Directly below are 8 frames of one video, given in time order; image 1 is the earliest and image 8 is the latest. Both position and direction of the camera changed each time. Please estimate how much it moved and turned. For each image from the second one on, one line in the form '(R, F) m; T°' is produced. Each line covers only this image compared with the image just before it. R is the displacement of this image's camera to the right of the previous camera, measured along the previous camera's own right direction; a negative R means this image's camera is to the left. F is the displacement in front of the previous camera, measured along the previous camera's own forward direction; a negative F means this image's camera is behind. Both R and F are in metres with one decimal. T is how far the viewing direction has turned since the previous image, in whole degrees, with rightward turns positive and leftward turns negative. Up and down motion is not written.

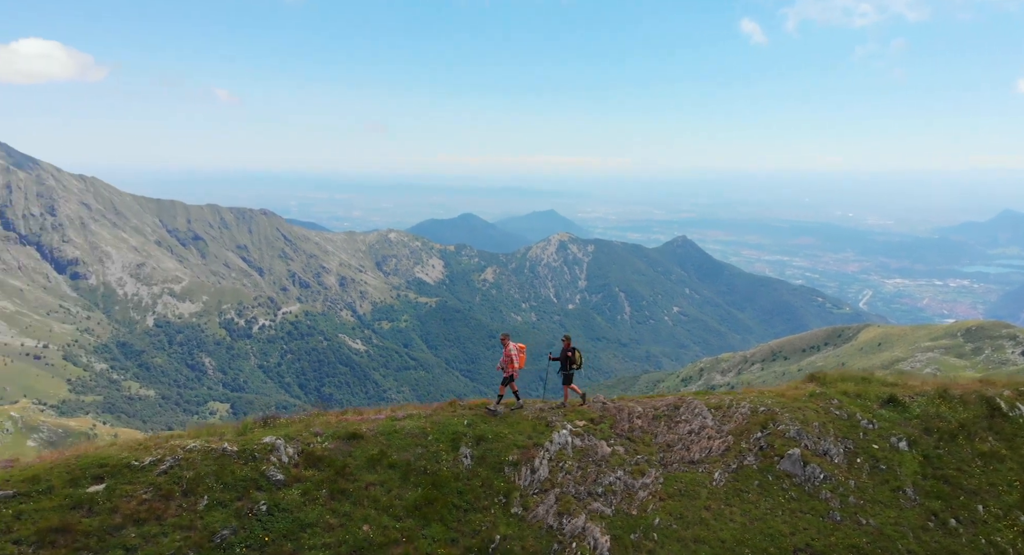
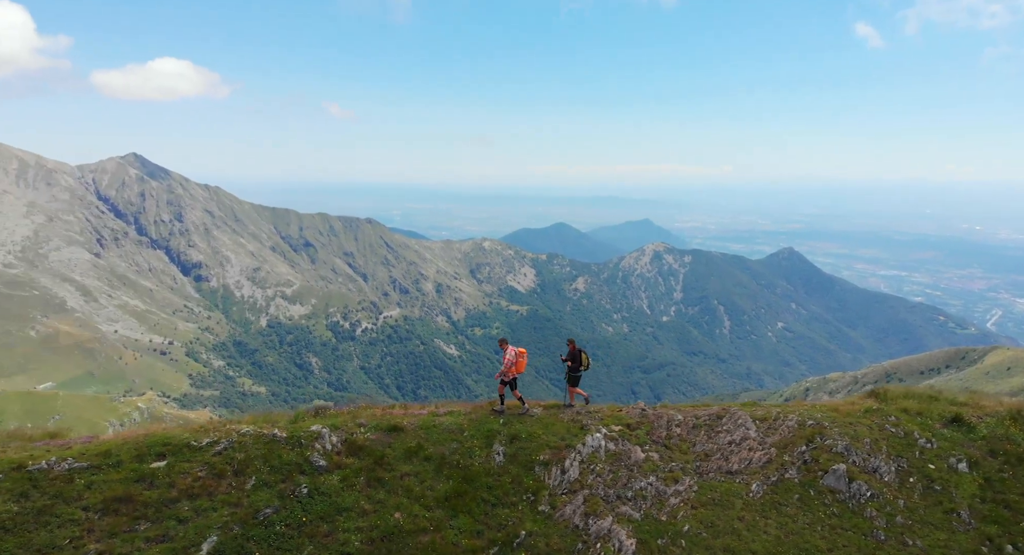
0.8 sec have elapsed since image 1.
(+1.8, -0.4) m; -7°
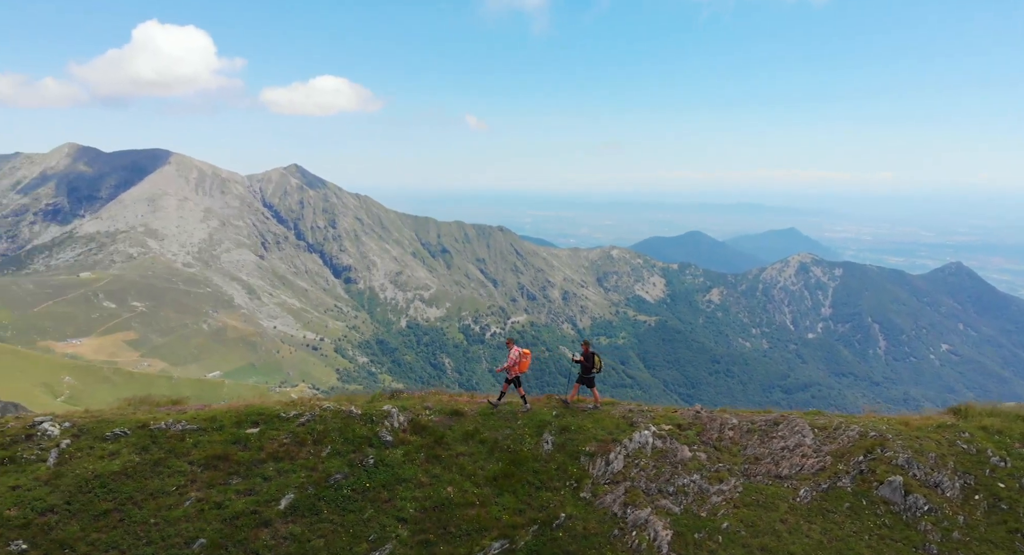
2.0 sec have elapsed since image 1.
(+2.5, -1.6) m; -9°
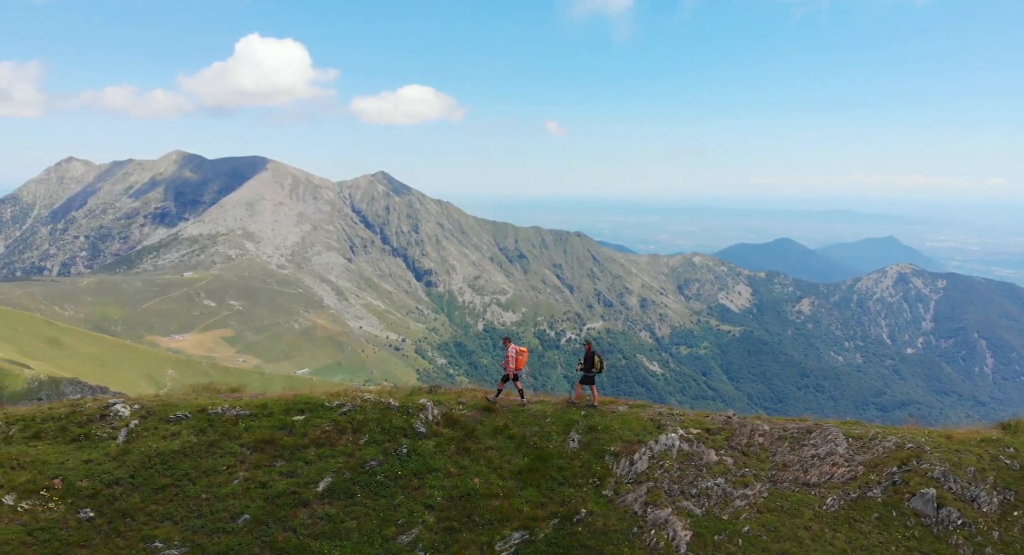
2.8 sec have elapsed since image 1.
(+1.6, -0.9) m; -5°
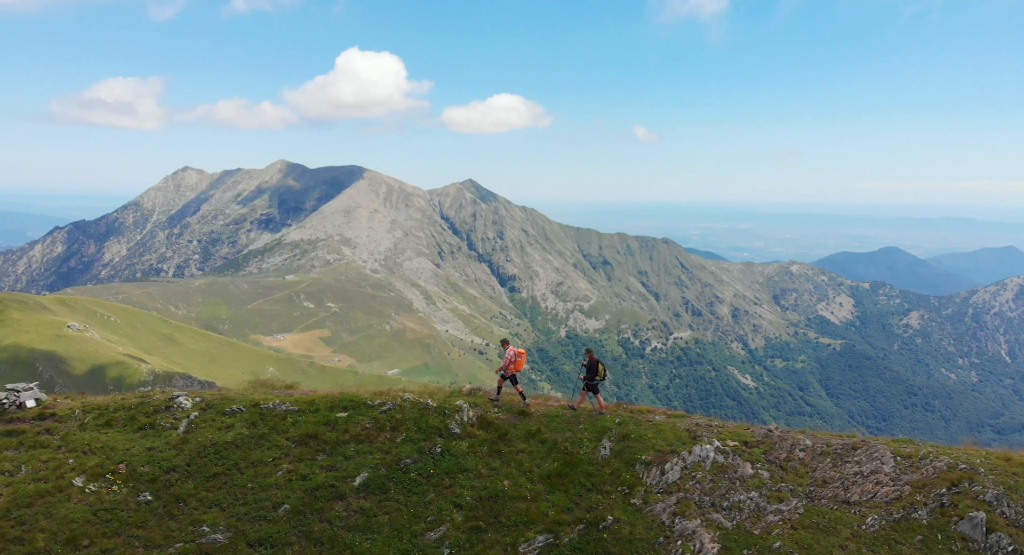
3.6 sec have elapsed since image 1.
(+1.5, -0.3) m; -6°
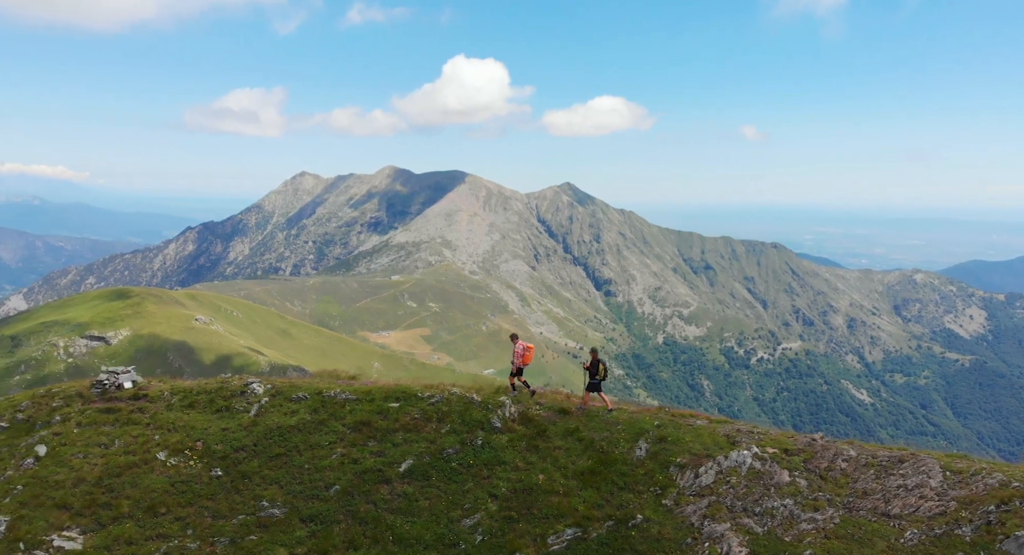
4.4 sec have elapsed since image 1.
(+1.9, -1.0) m; -7°
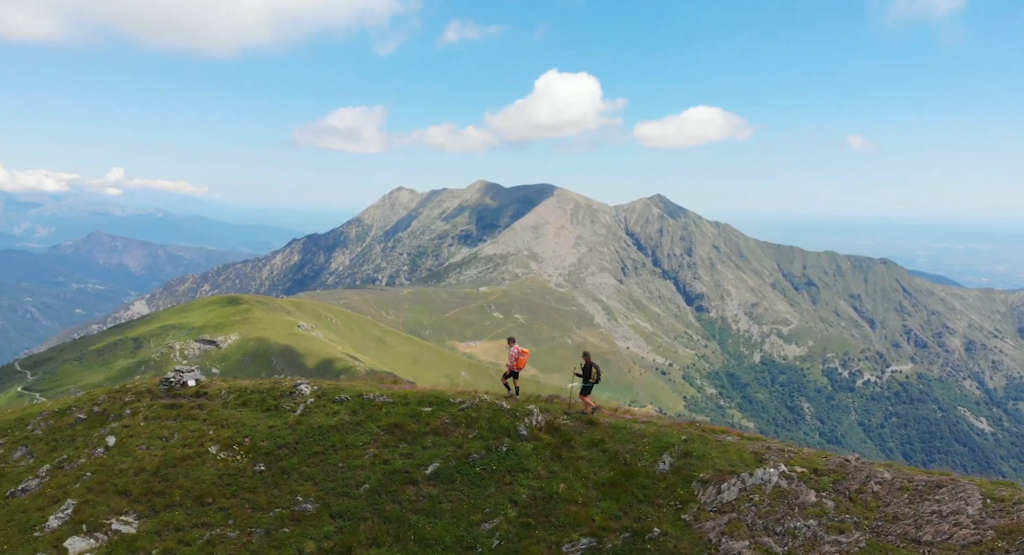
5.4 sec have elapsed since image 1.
(+2.0, -0.5) m; -6°
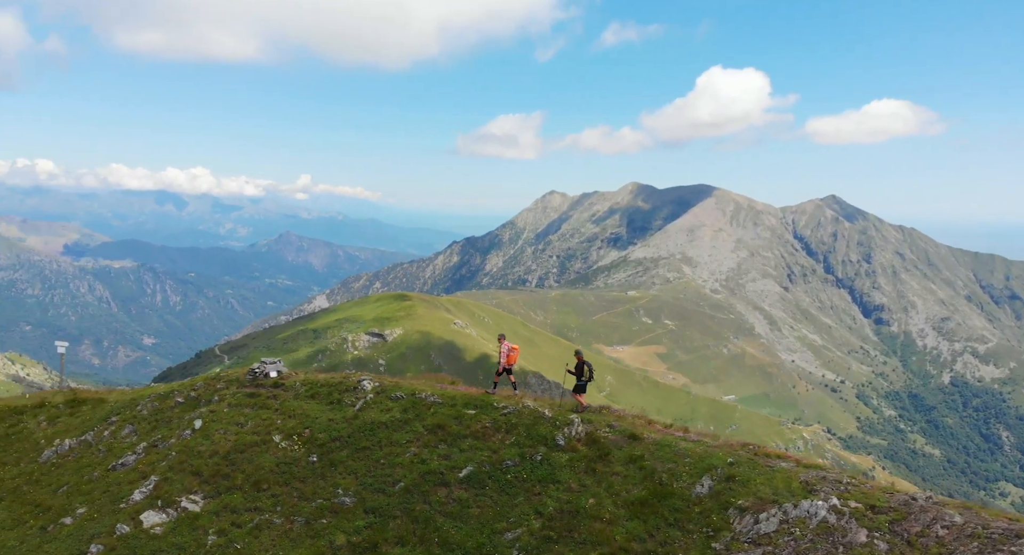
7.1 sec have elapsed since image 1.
(+3.4, +0.9) m; -9°
